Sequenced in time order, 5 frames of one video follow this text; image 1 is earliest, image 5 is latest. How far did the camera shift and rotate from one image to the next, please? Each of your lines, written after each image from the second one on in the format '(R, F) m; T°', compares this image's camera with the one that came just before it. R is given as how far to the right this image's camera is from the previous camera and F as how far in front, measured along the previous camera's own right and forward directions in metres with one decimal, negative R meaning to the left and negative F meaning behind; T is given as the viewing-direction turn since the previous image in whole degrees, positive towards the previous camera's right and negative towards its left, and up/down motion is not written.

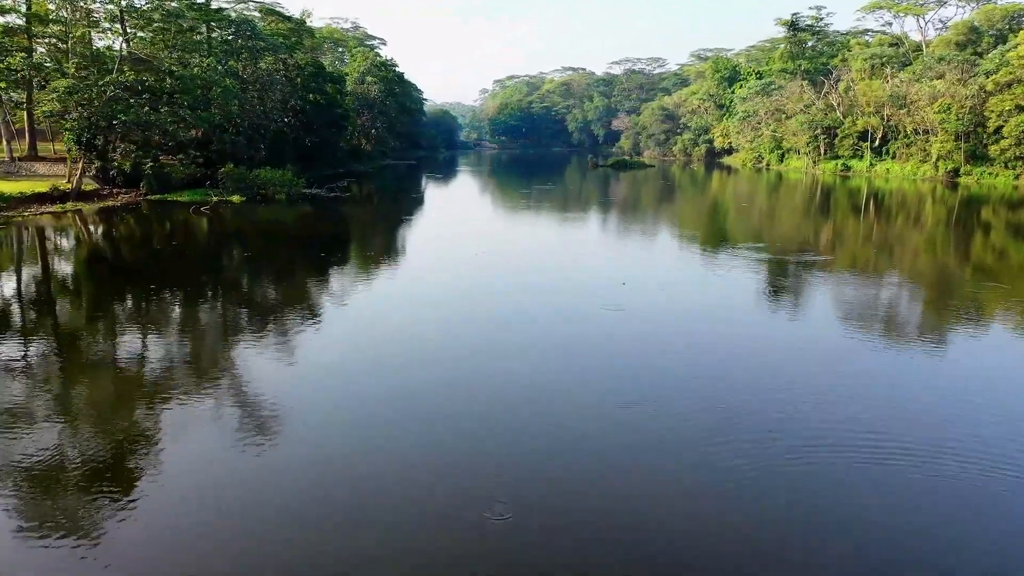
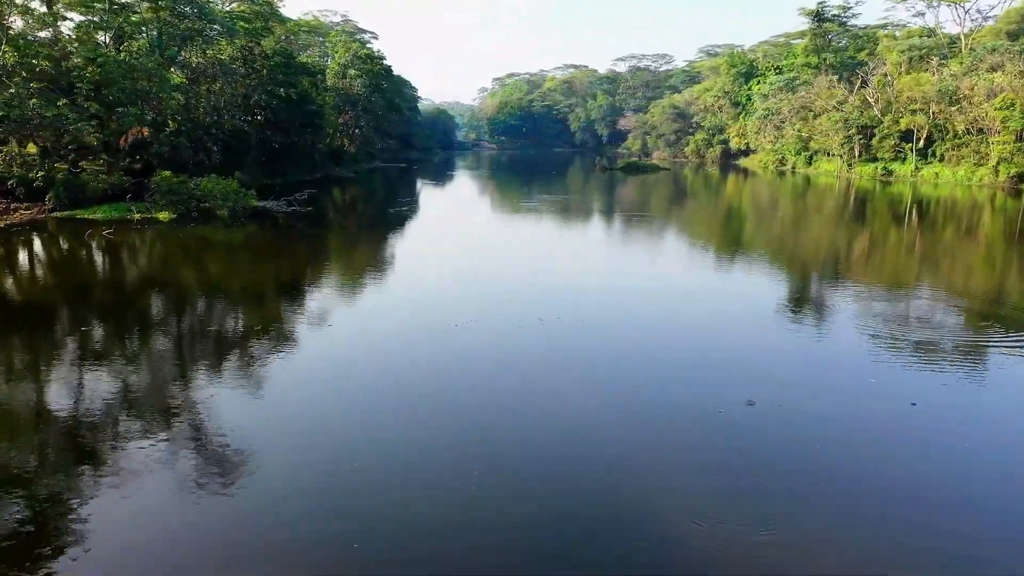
(0.0, +2.3) m; 0°
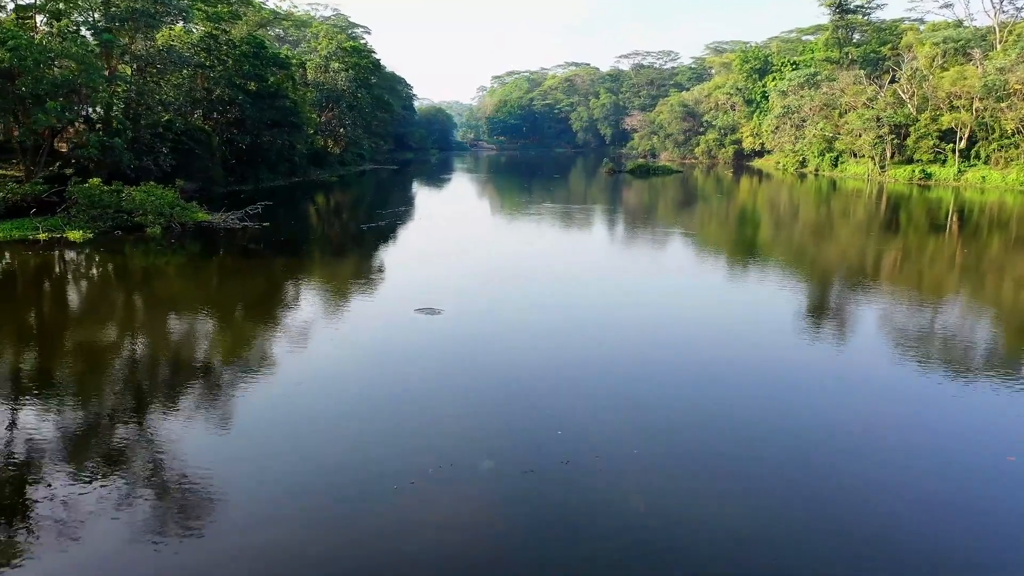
(0.0, +1.7) m; 0°
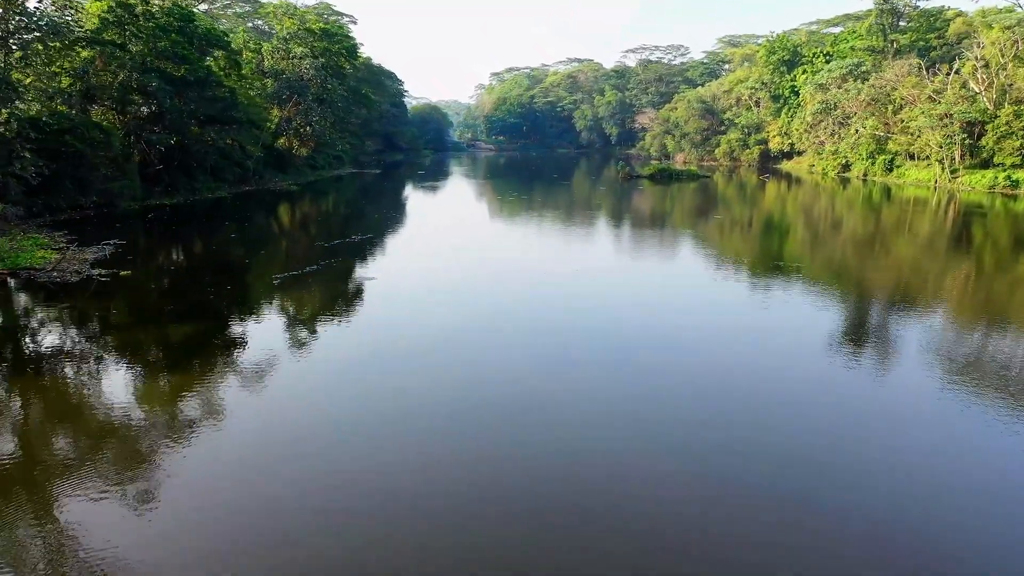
(0.0, +2.9) m; 0°
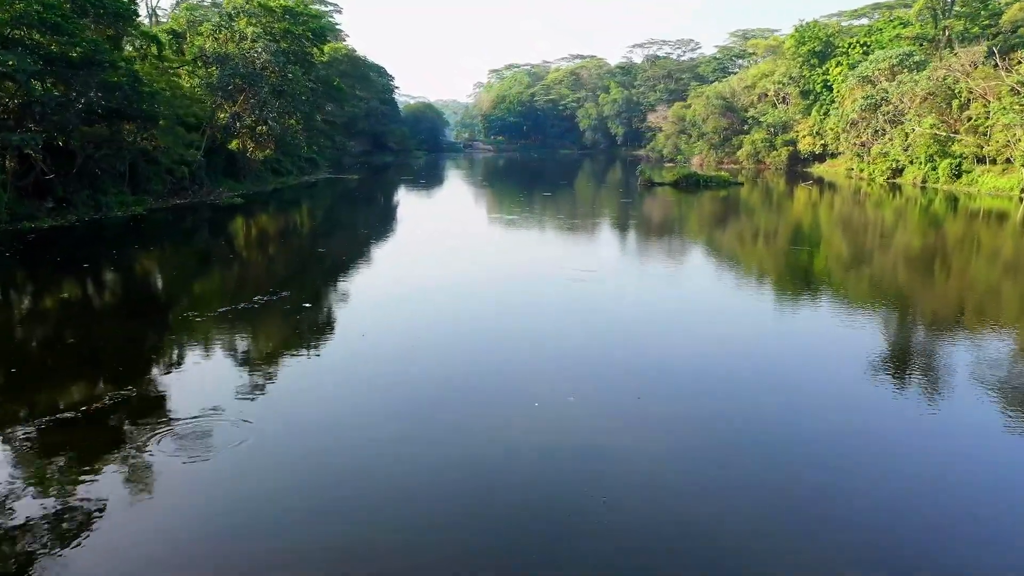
(0.0, +2.6) m; 0°
